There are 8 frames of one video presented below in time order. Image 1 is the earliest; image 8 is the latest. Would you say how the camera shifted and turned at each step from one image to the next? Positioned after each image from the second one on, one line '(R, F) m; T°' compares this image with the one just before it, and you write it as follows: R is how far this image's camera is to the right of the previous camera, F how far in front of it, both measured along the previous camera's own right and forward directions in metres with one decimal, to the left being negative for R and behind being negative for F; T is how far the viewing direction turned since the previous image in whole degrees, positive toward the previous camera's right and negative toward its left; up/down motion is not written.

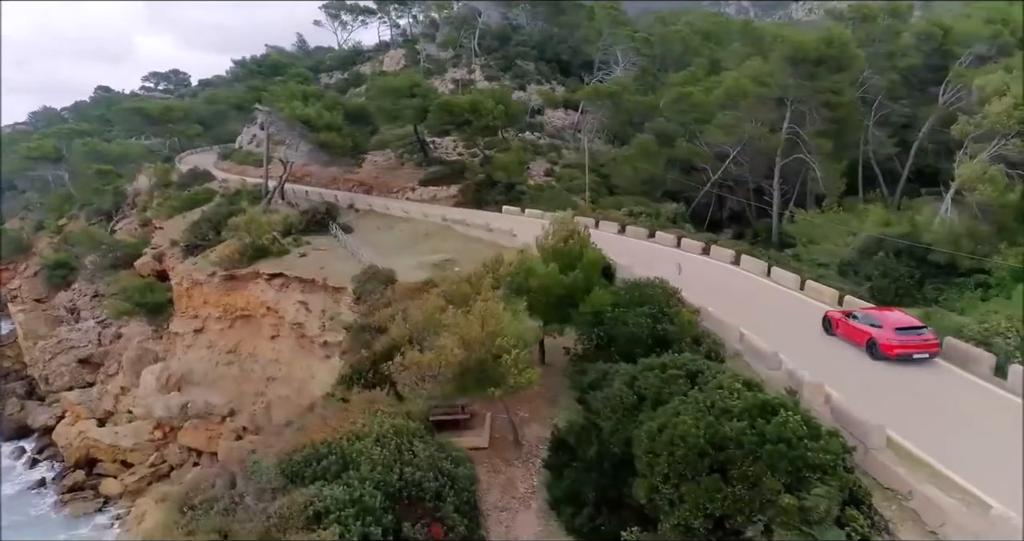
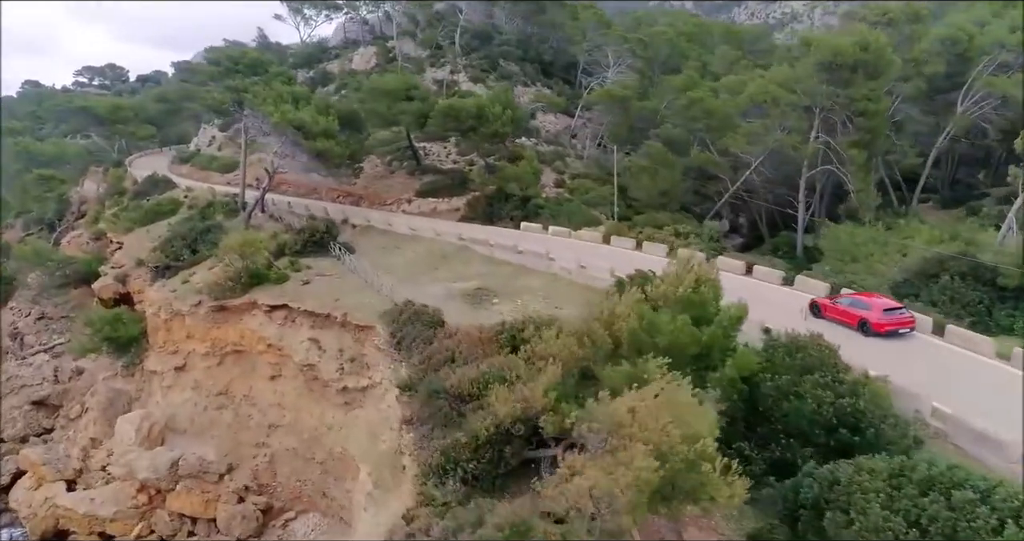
(-3.0, +3.0) m; +4°
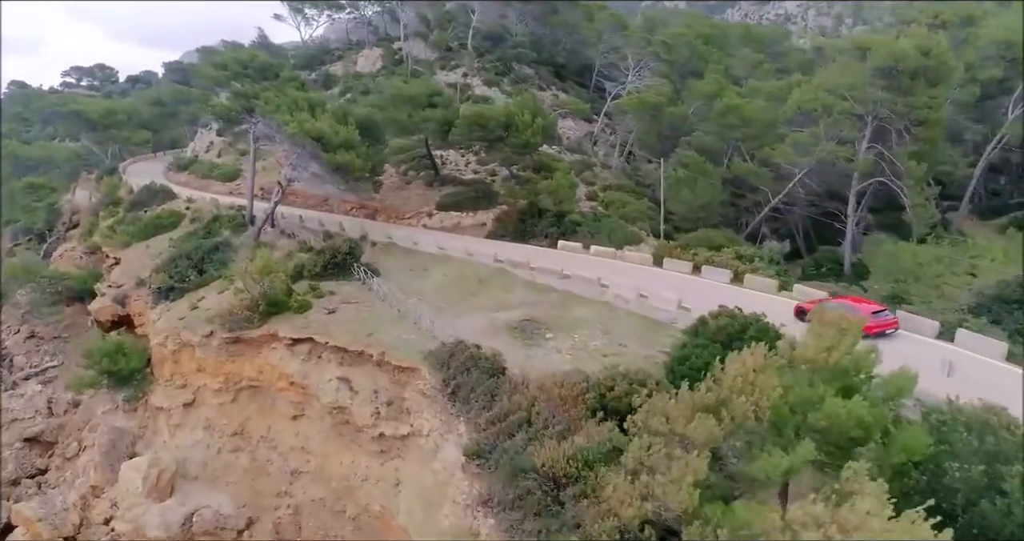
(-1.7, +2.3) m; +1°
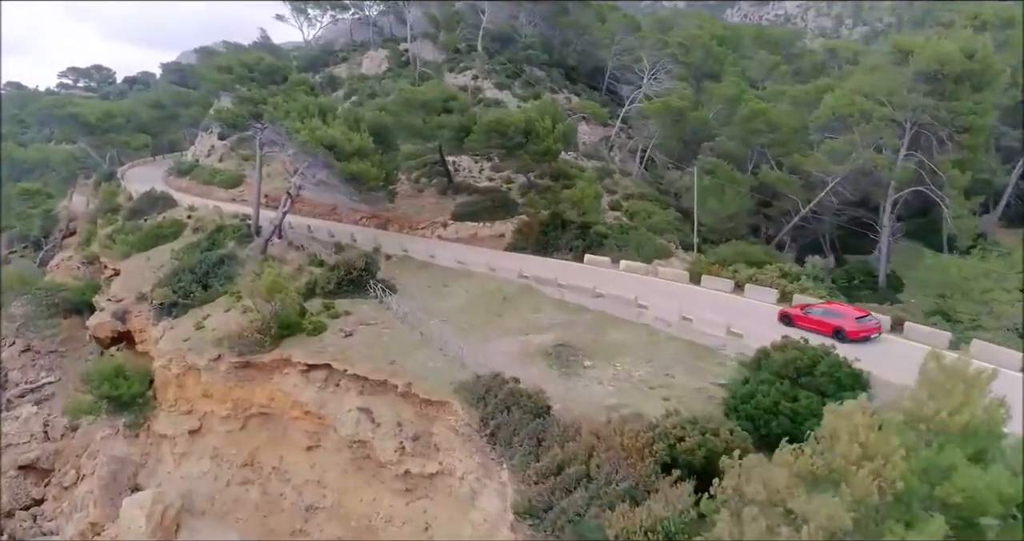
(-0.9, +1.5) m; 0°
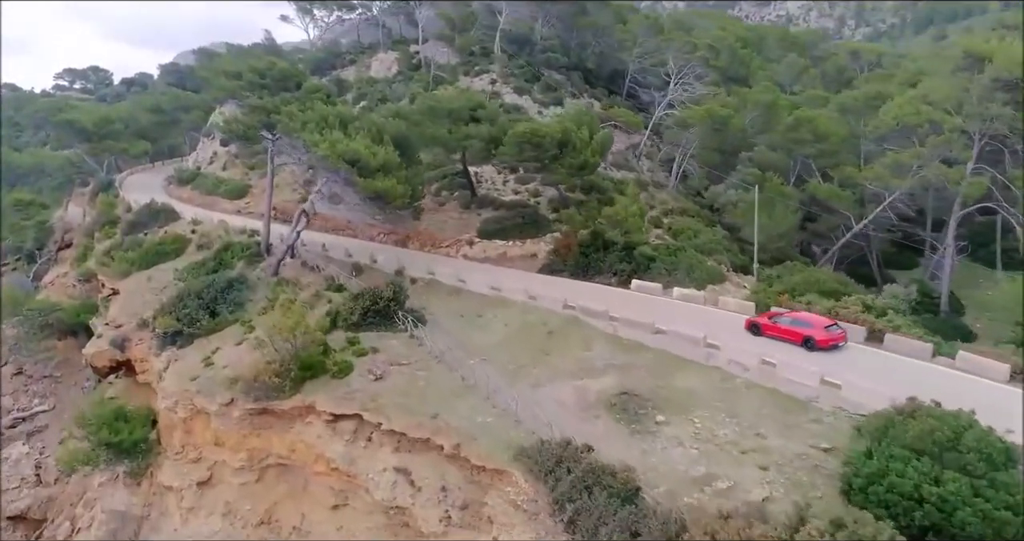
(-1.4, +2.3) m; 0°
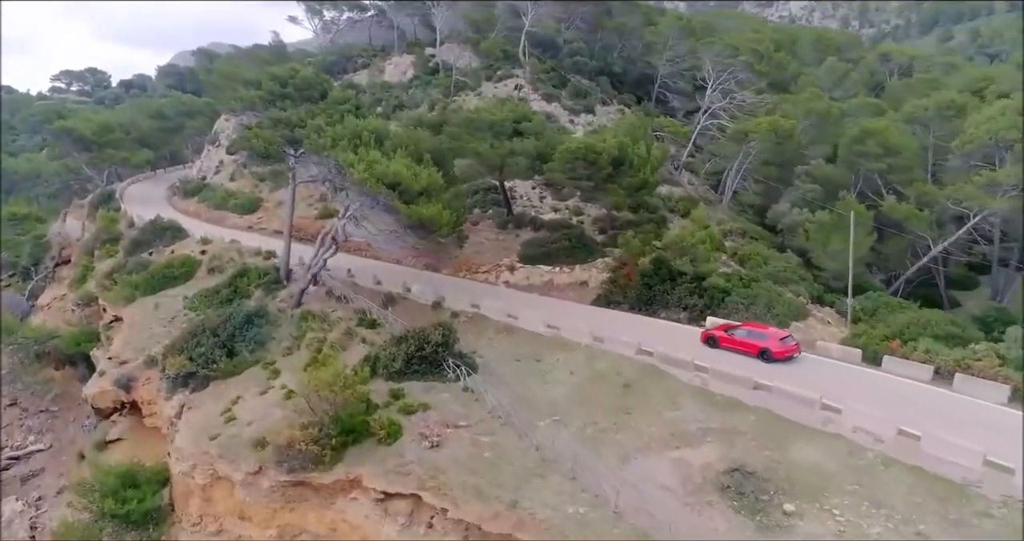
(-1.8, +2.7) m; 0°
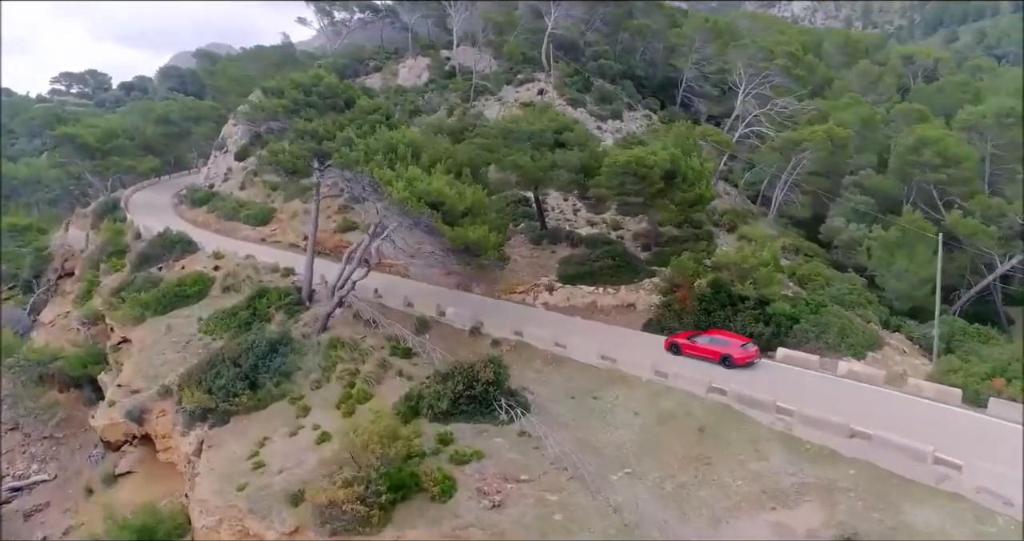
(-1.4, +1.8) m; 0°
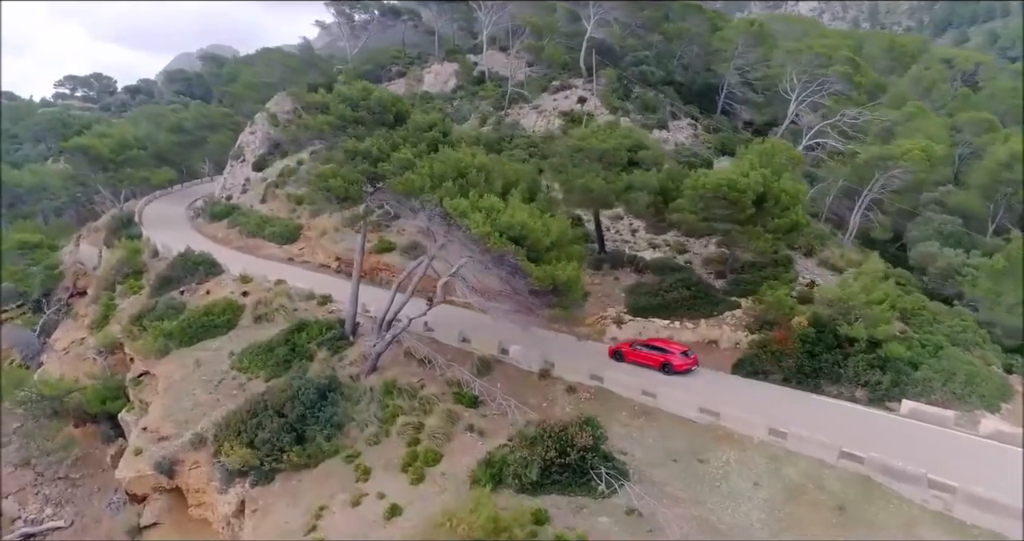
(-2.0, +2.3) m; 0°
